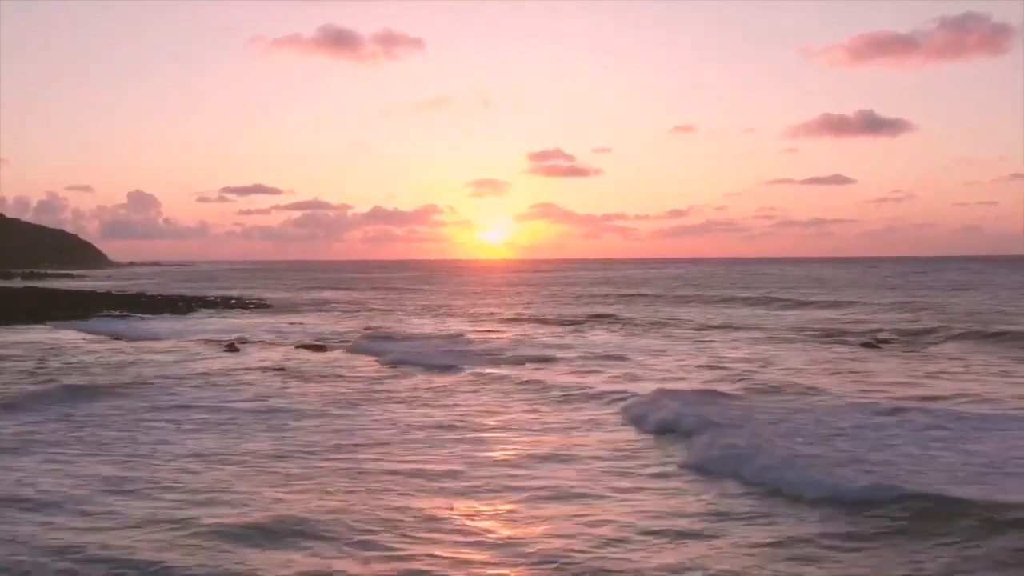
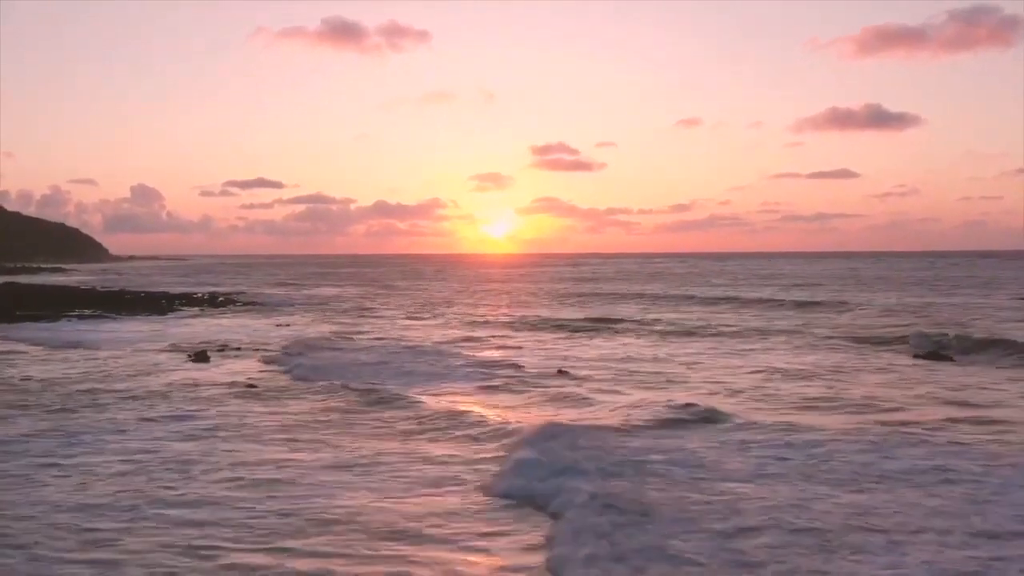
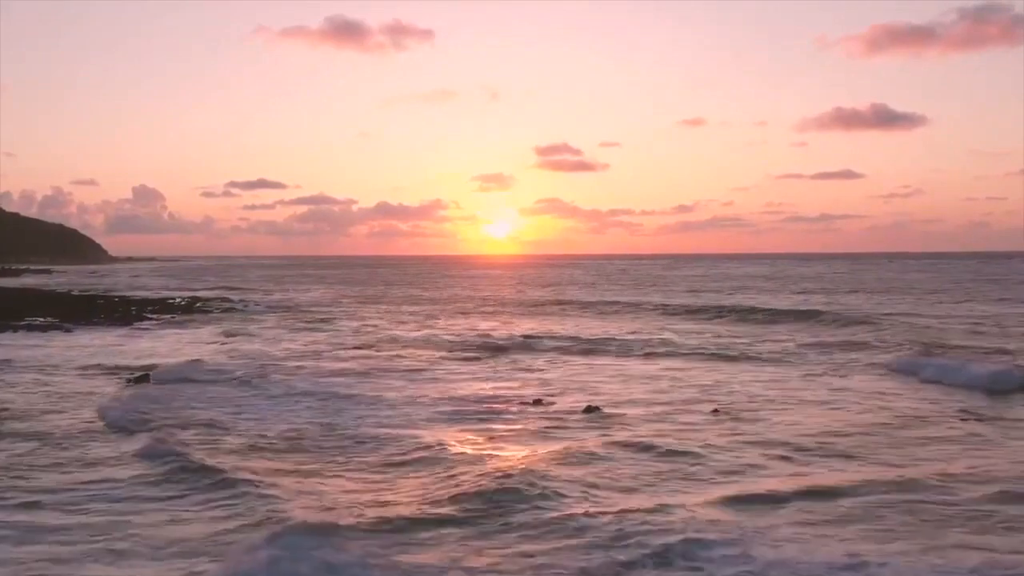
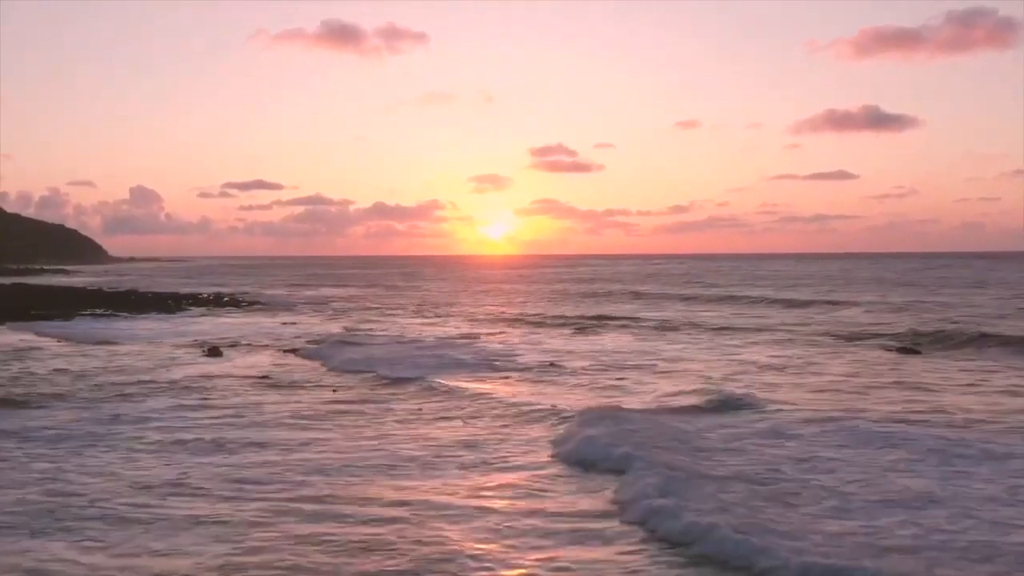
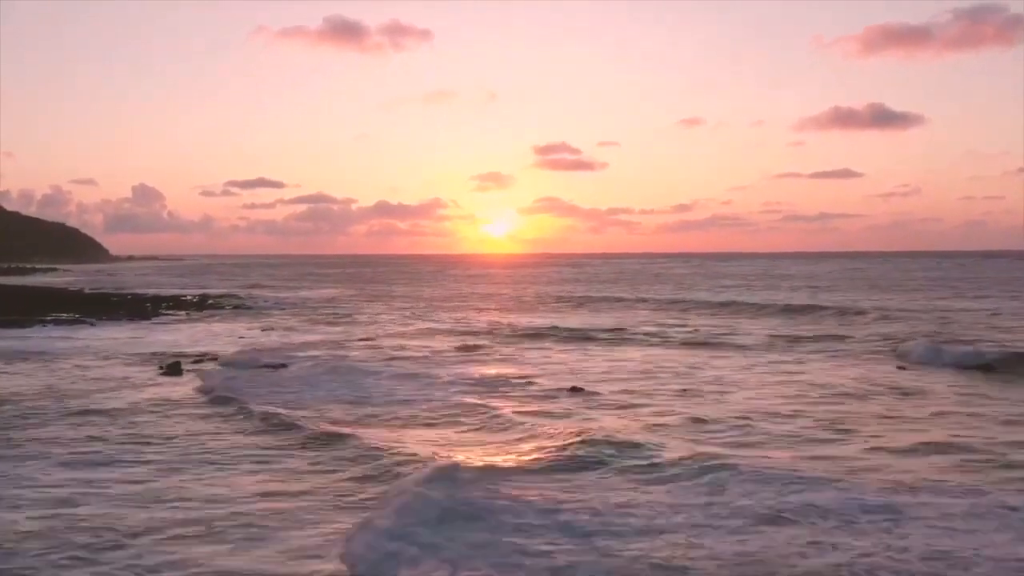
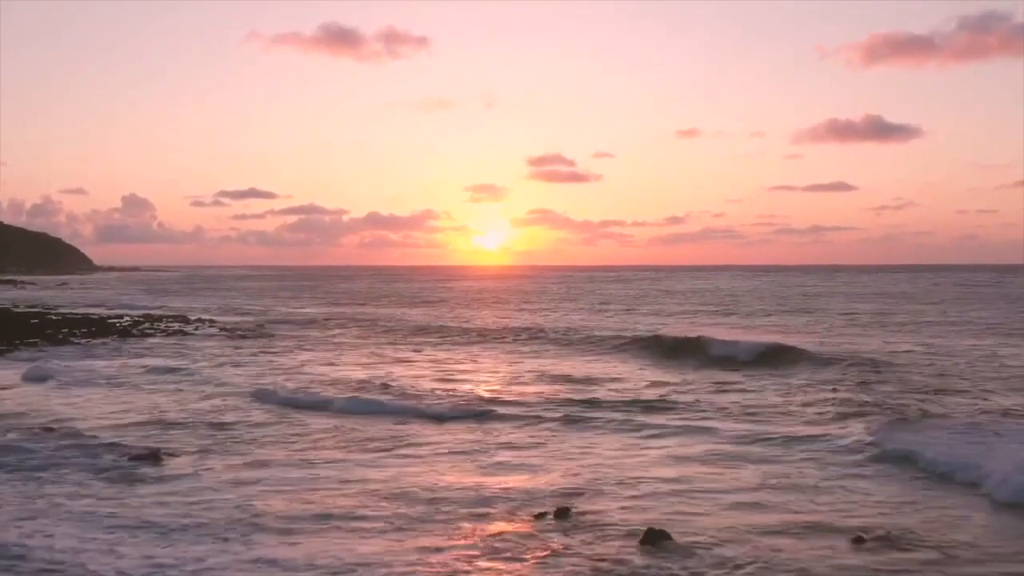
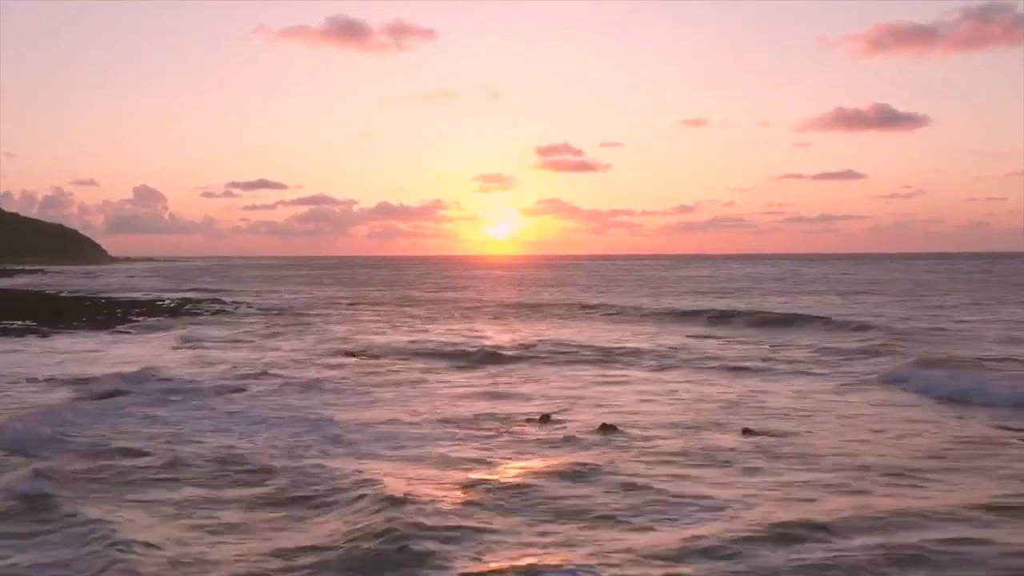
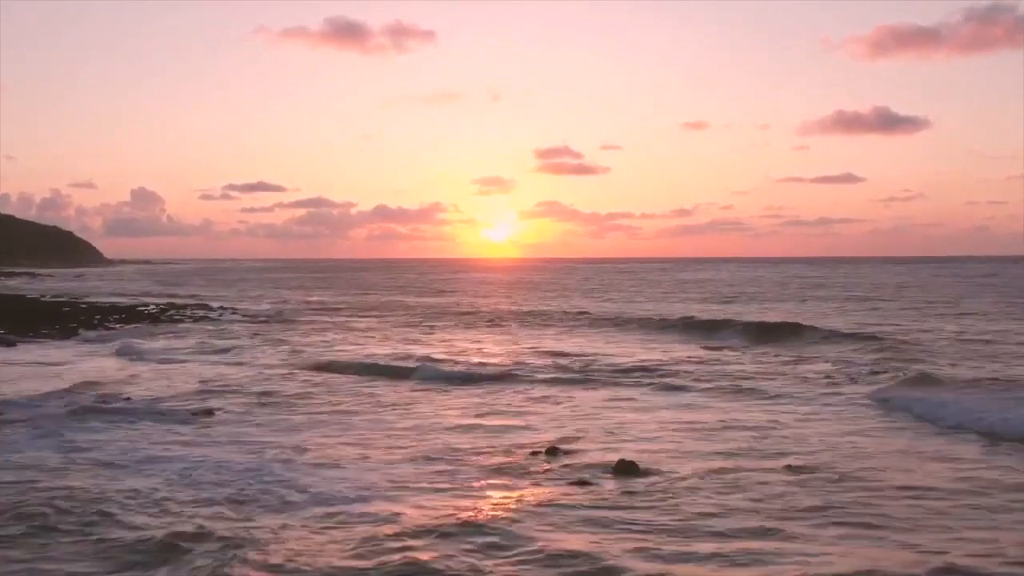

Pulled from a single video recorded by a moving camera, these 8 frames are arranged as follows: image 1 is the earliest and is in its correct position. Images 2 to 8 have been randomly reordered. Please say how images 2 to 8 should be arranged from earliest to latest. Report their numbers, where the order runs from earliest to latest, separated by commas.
4, 2, 5, 3, 7, 8, 6
